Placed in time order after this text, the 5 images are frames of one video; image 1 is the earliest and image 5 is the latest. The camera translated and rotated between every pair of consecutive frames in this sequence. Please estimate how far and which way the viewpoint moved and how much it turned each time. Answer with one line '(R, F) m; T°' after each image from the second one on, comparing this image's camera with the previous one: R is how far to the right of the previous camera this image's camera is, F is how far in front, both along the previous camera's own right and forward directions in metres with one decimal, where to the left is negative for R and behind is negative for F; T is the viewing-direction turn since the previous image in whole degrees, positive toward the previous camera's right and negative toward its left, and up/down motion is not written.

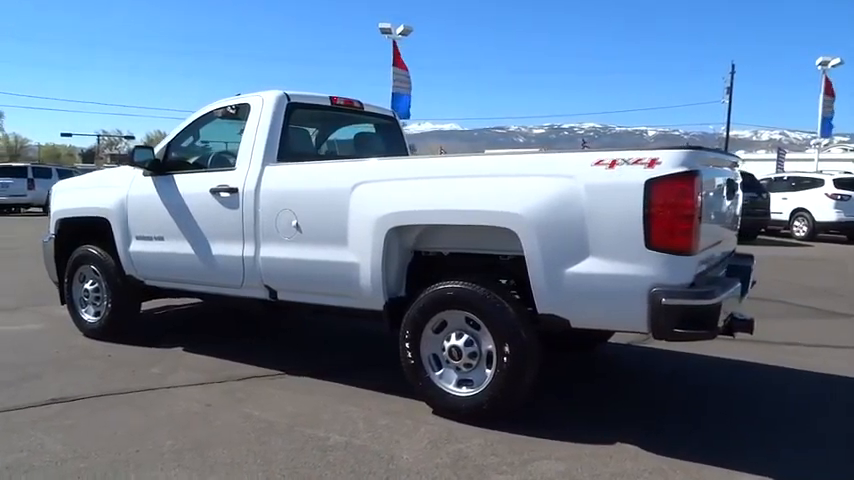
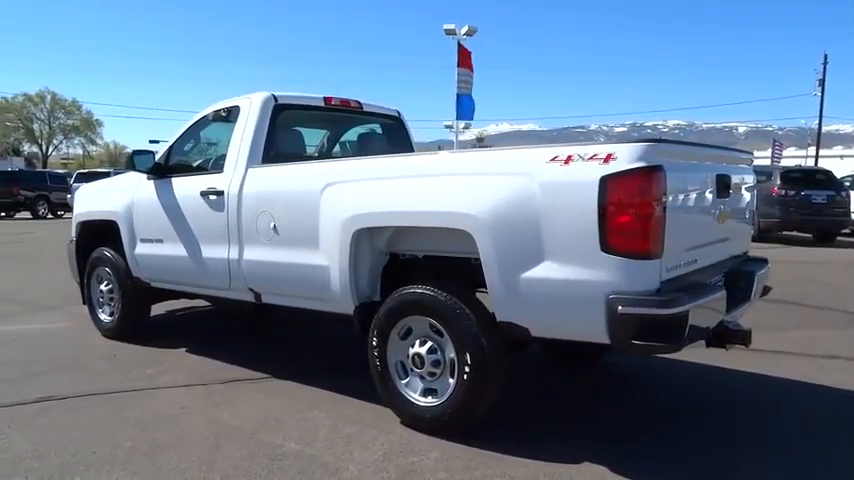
(+0.8, +0.2) m; -7°
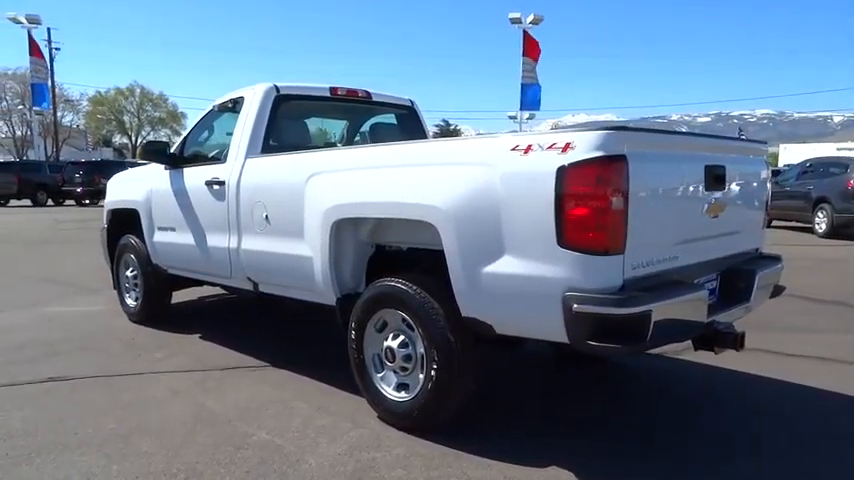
(+0.7, +0.1) m; -7°
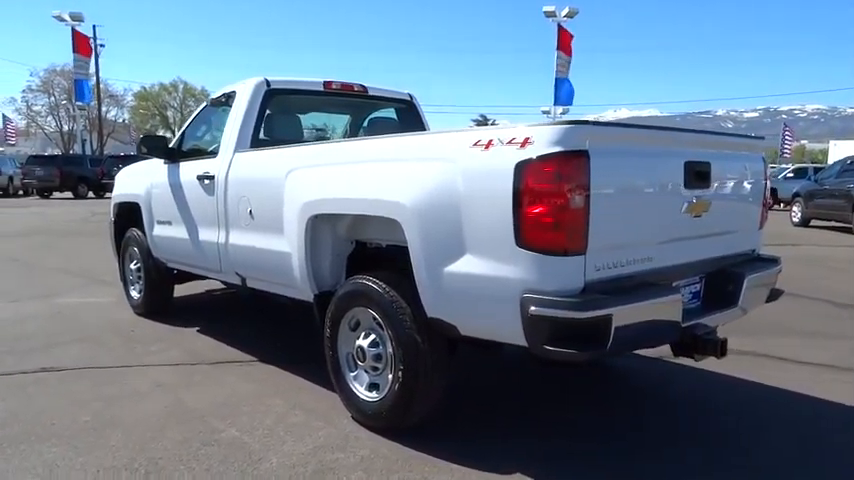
(+0.4, +0.1) m; -4°
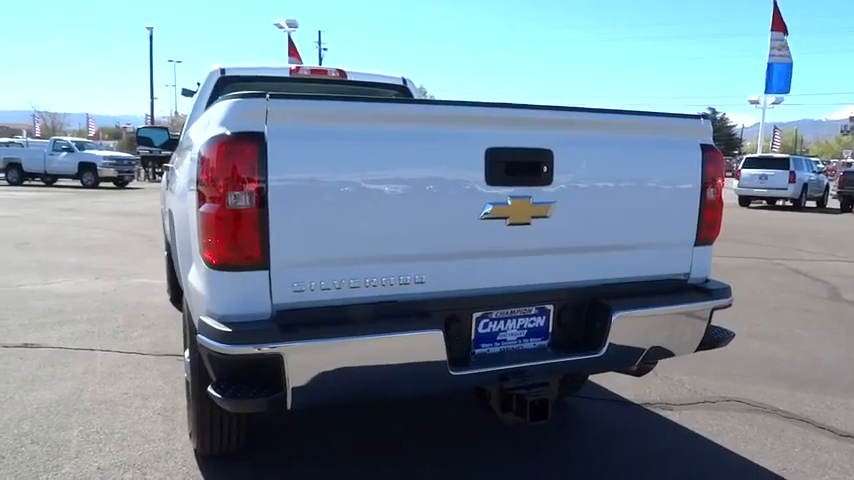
(0.0, +0.2) m; +1°
